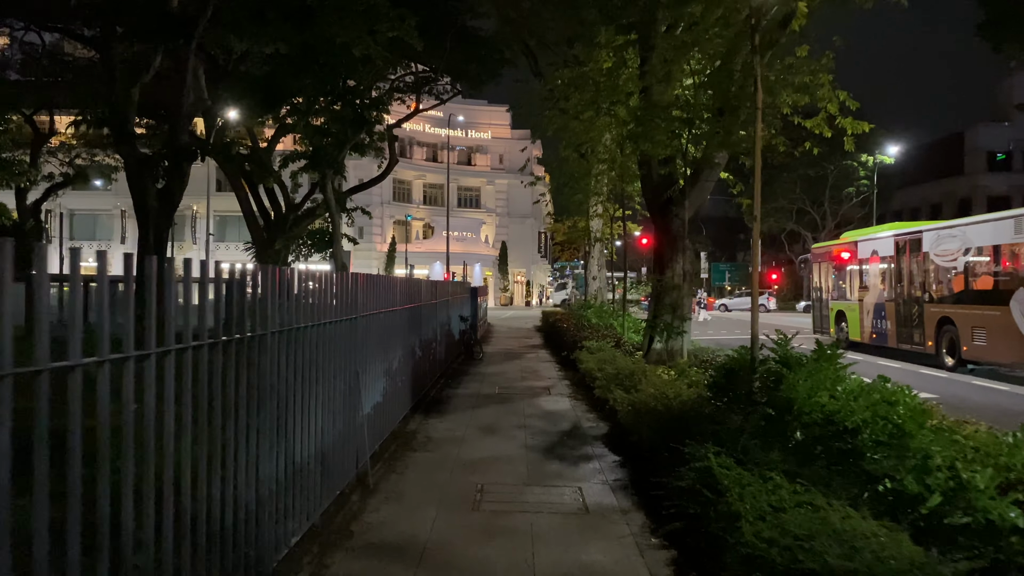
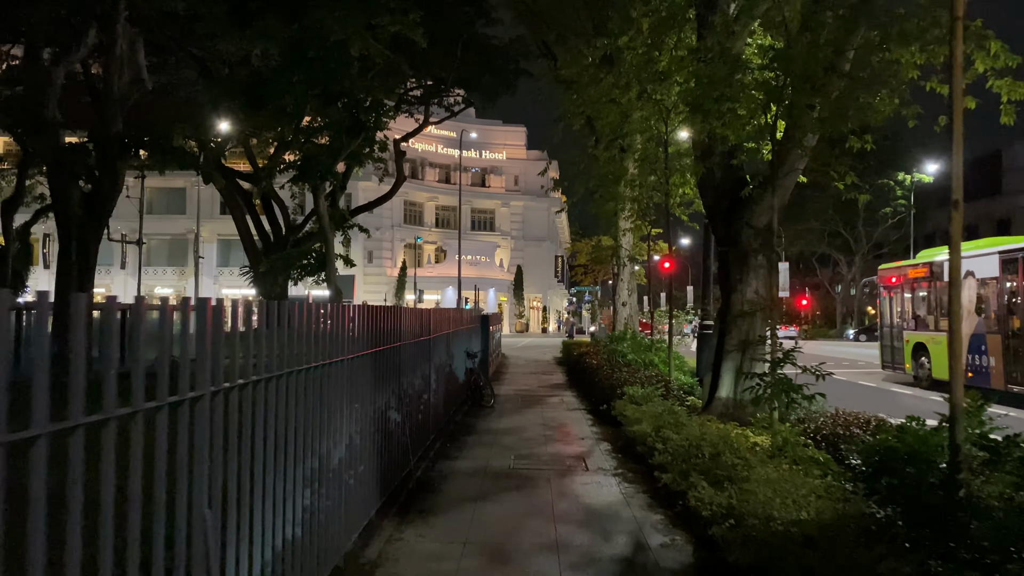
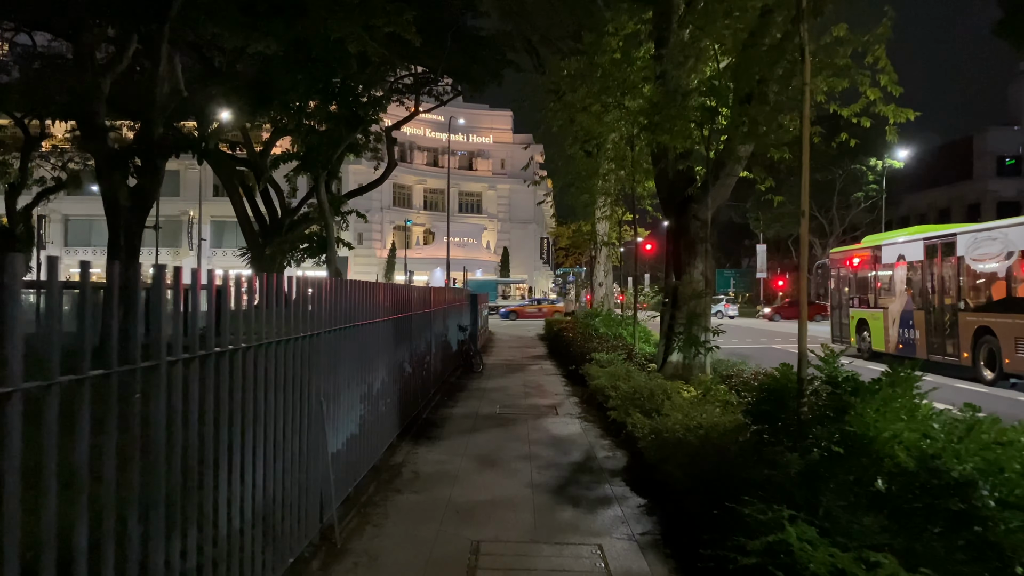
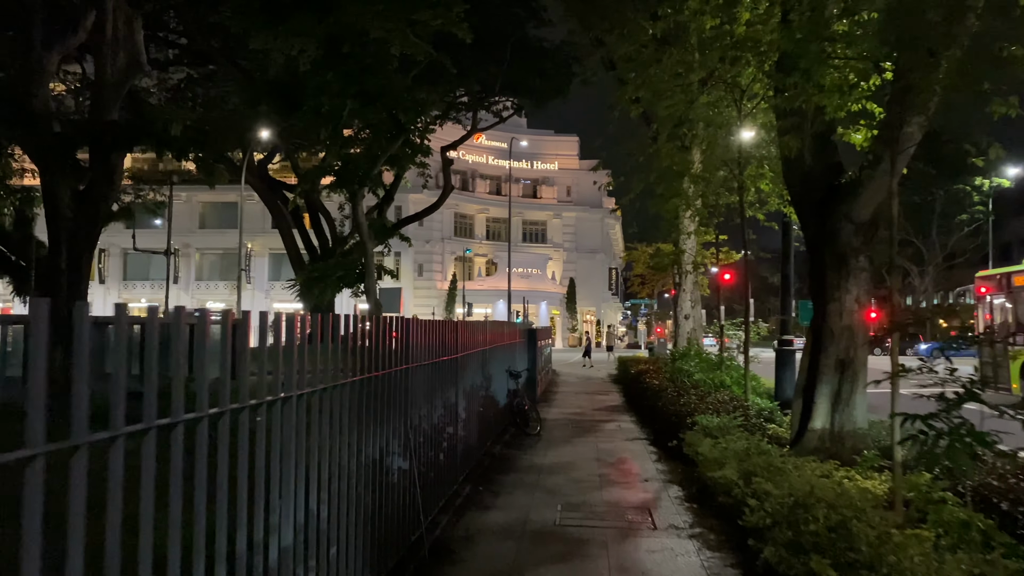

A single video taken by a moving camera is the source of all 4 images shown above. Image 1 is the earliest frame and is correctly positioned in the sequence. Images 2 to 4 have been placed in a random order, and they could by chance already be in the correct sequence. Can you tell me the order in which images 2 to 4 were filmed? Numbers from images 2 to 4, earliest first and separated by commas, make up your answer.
3, 2, 4
